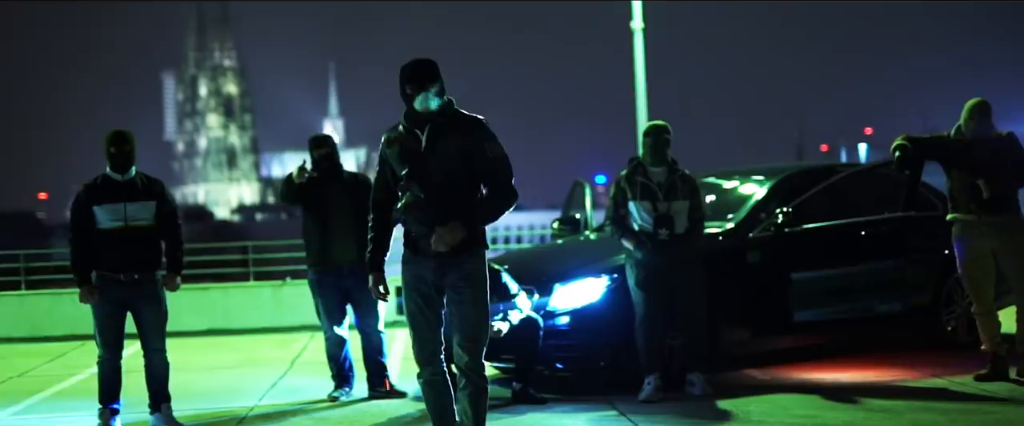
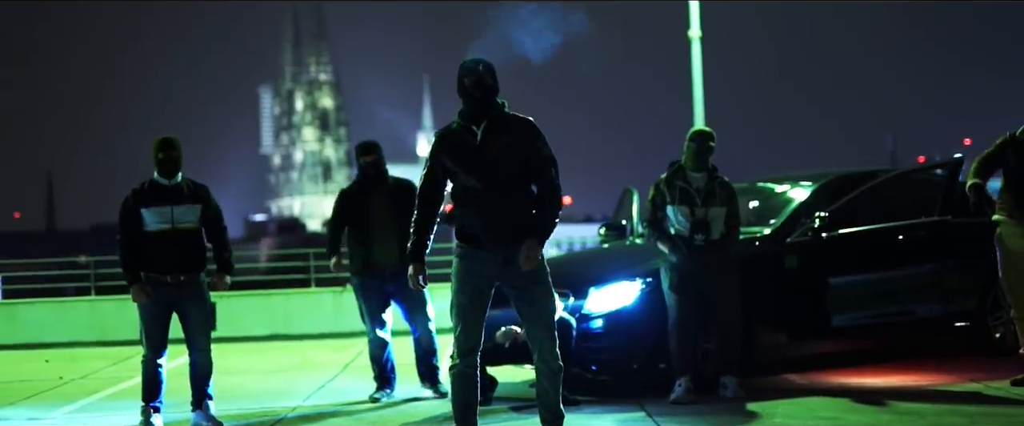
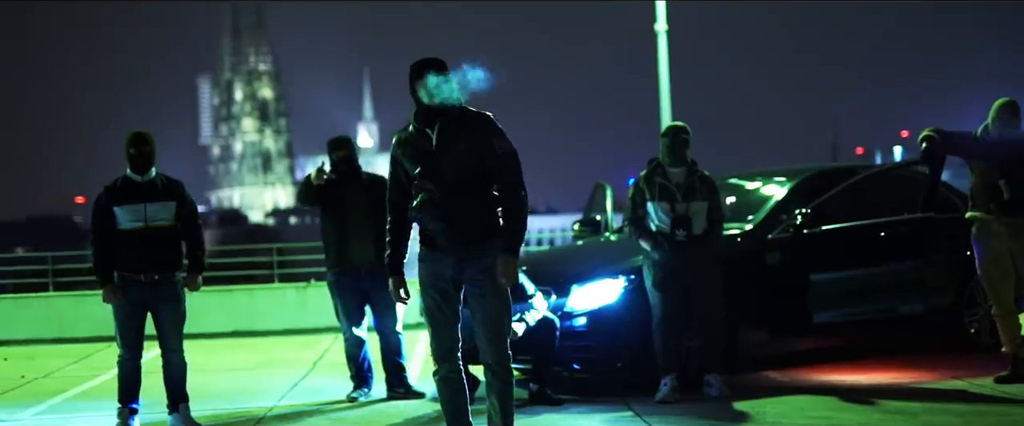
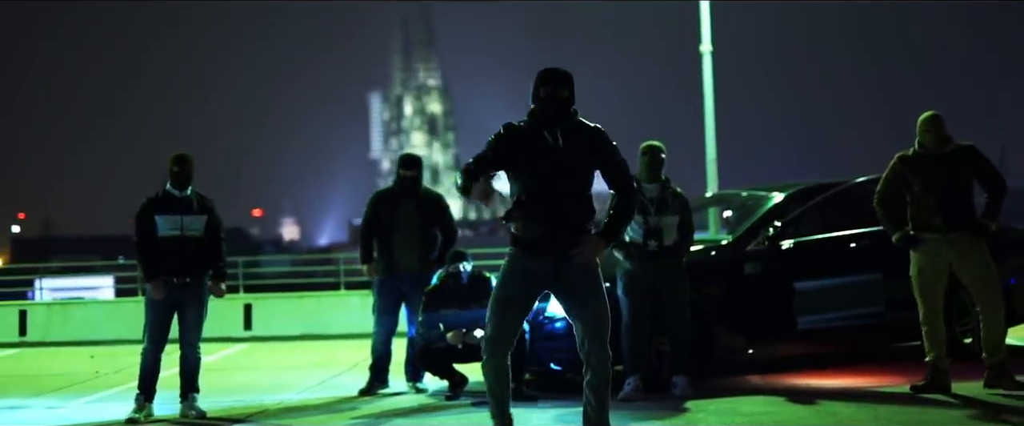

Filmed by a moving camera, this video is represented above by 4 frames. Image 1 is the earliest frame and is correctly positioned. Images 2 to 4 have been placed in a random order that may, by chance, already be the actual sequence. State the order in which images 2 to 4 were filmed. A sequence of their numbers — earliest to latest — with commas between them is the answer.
3, 2, 4
